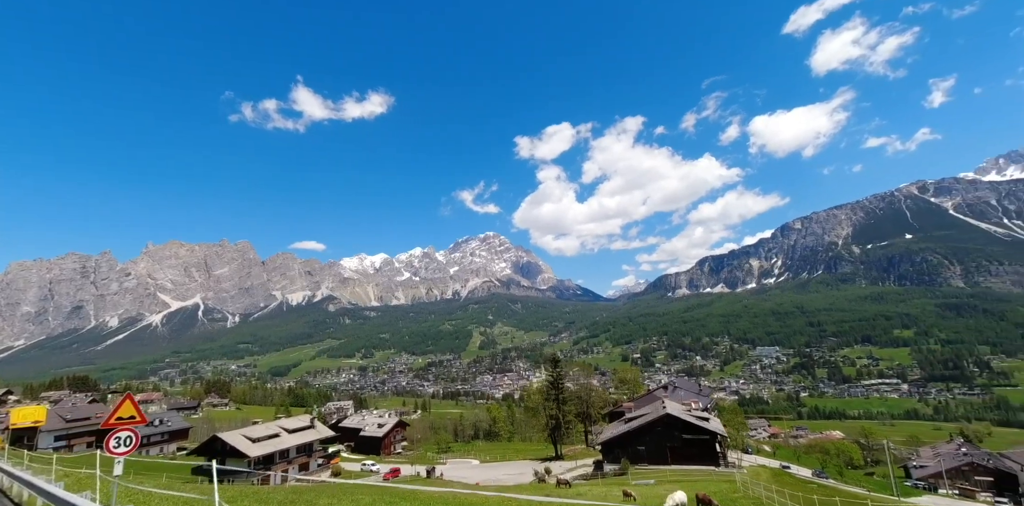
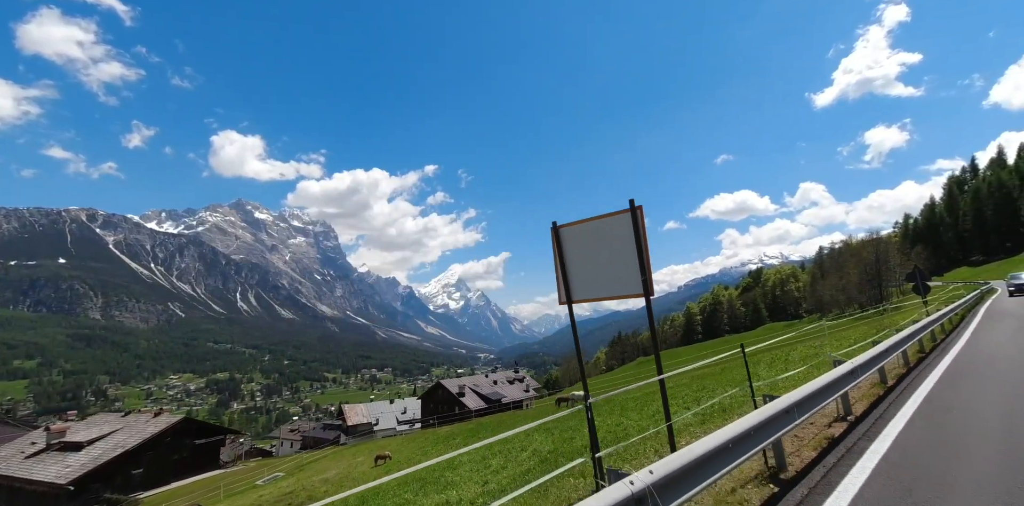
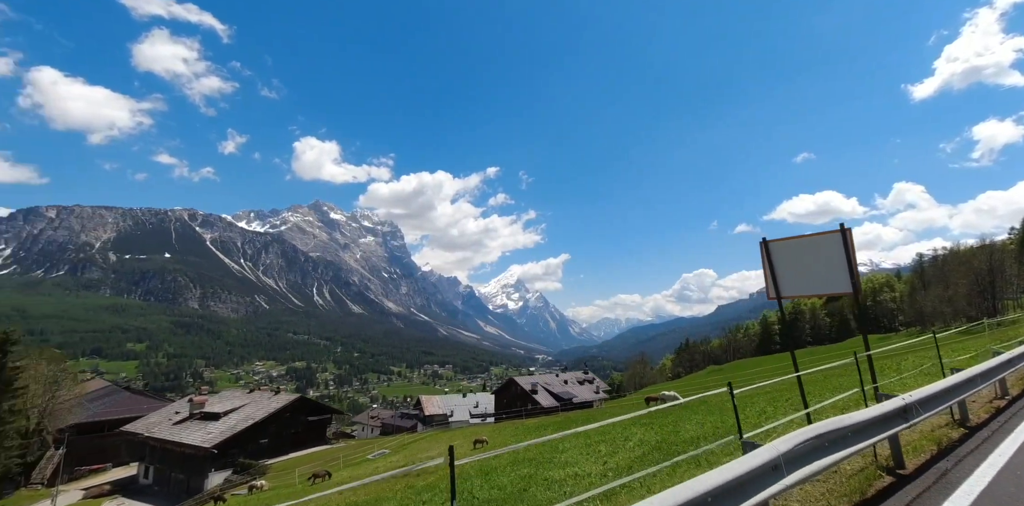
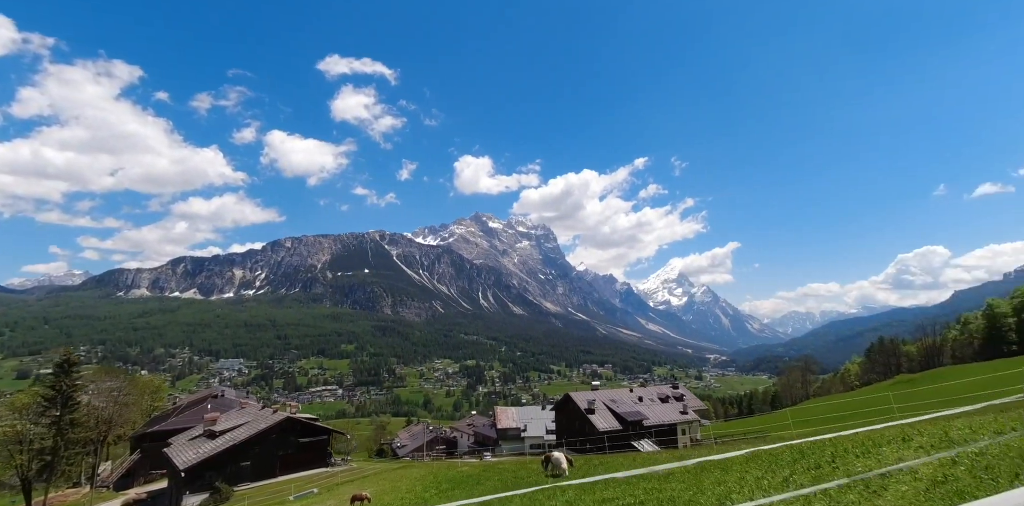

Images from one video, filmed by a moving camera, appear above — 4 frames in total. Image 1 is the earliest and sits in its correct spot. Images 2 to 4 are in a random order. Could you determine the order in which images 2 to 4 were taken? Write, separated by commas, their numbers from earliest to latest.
4, 2, 3
